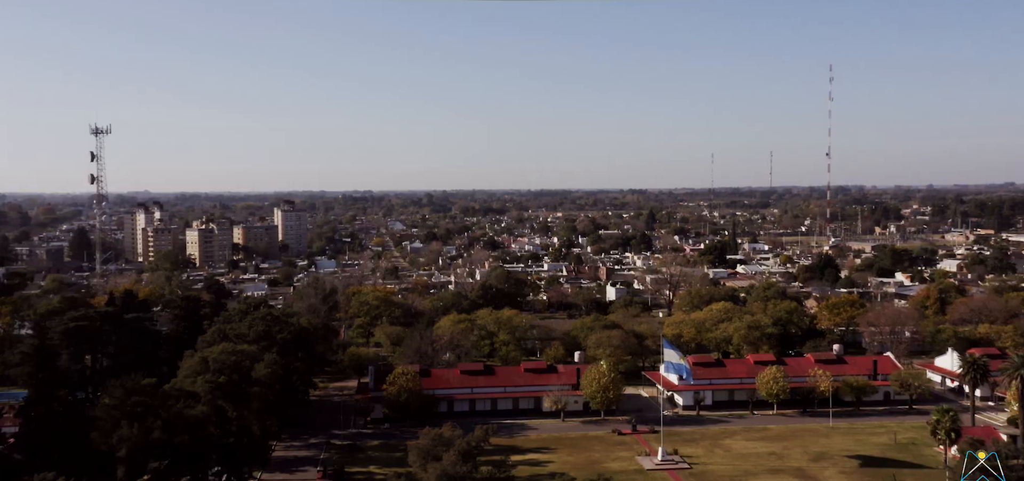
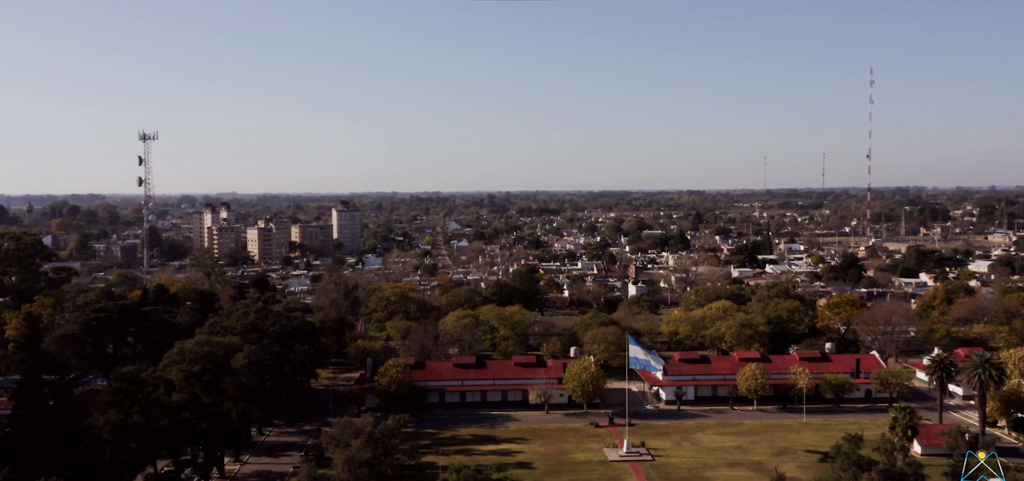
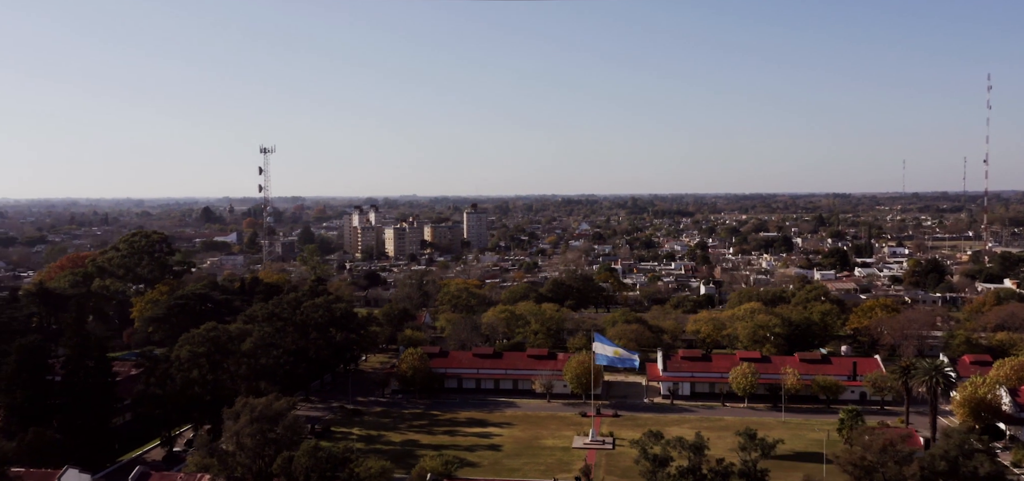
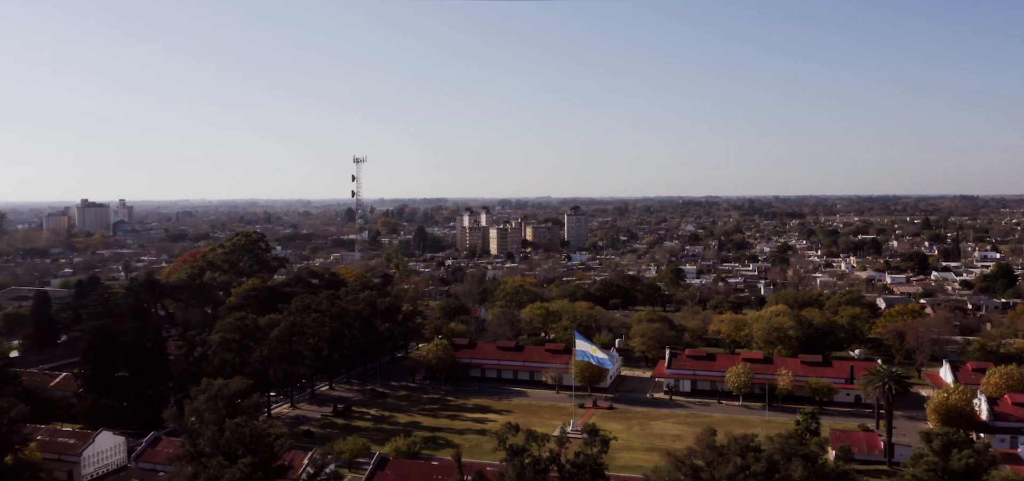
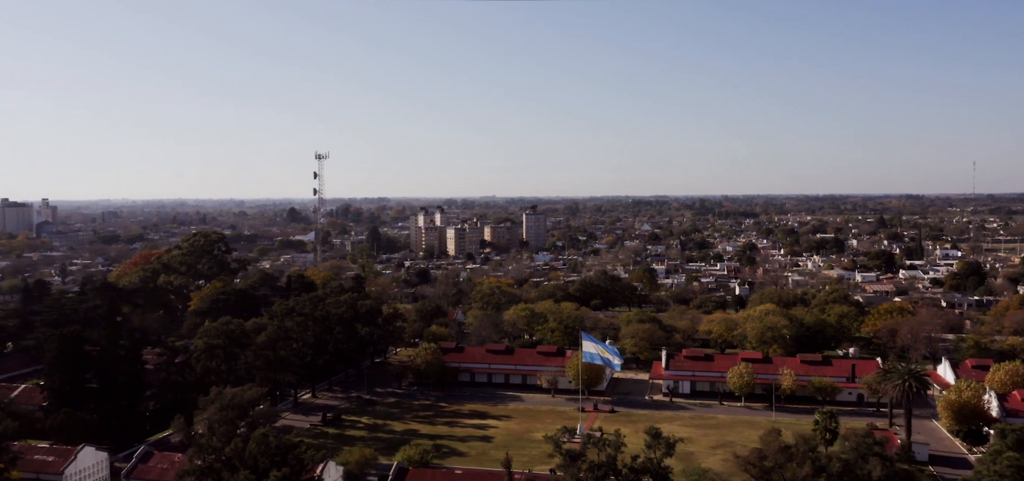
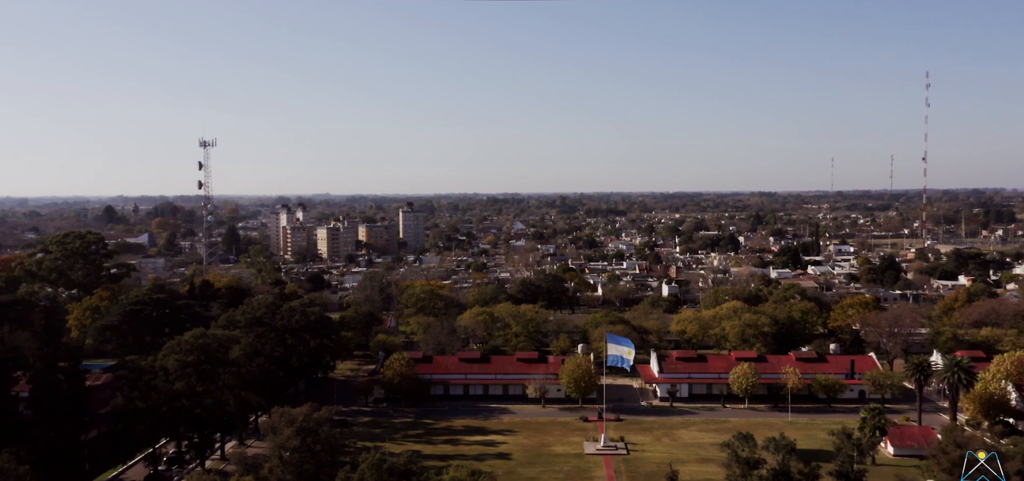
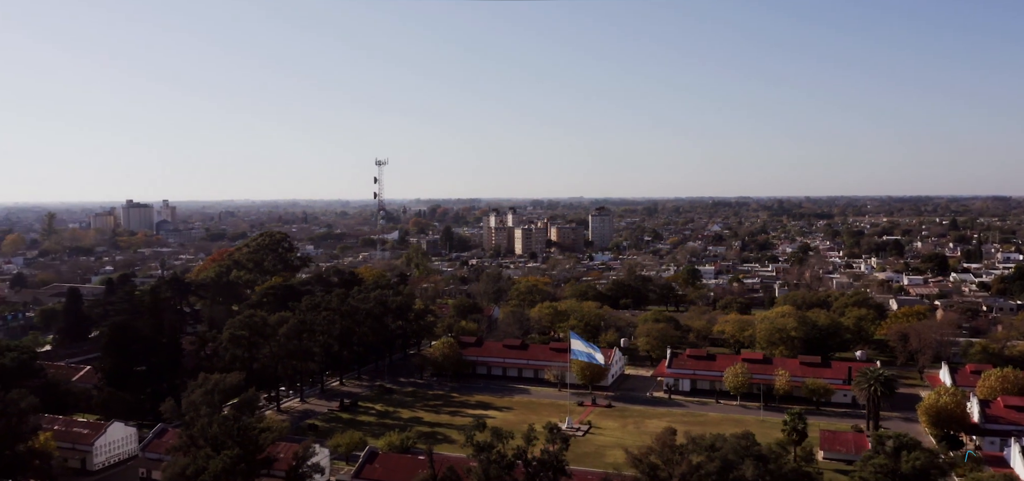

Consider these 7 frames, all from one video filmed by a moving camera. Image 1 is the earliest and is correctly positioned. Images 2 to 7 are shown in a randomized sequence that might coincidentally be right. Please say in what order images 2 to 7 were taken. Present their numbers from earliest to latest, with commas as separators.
2, 6, 3, 5, 4, 7
